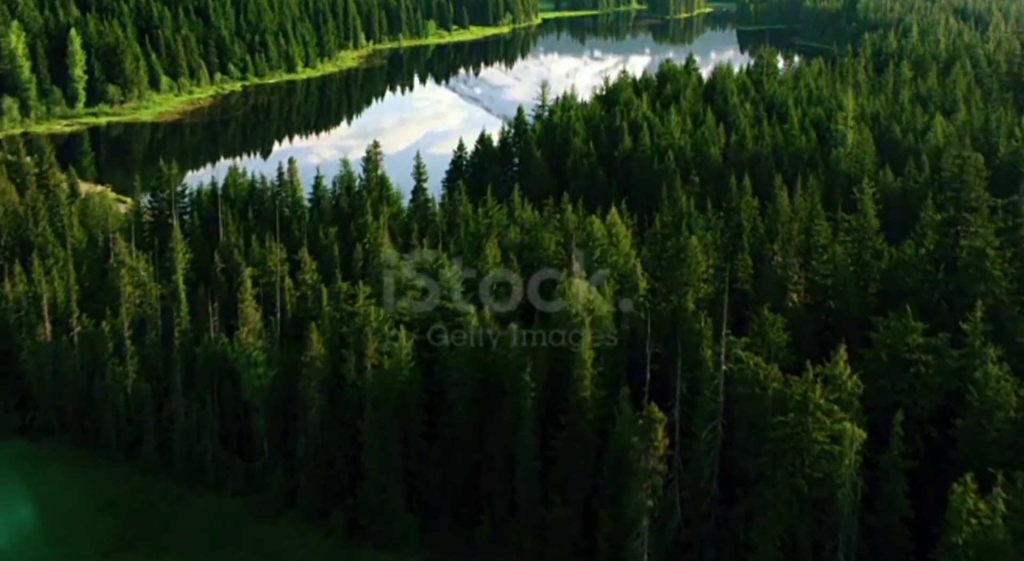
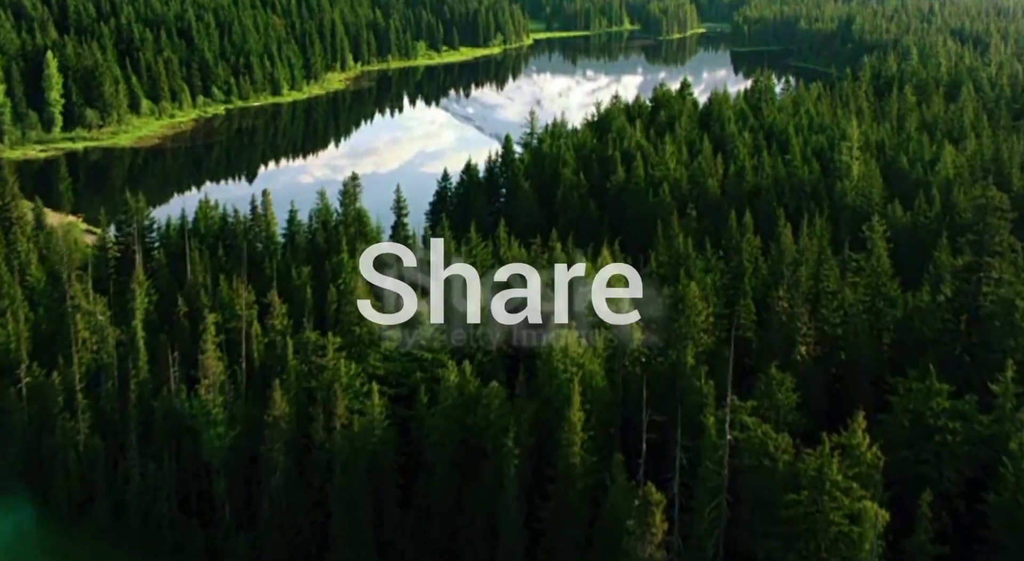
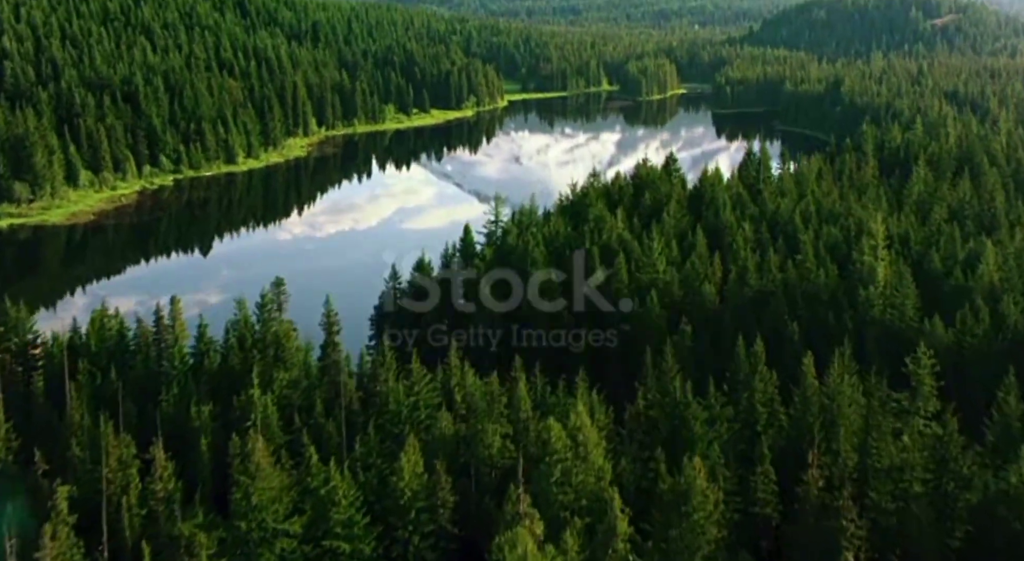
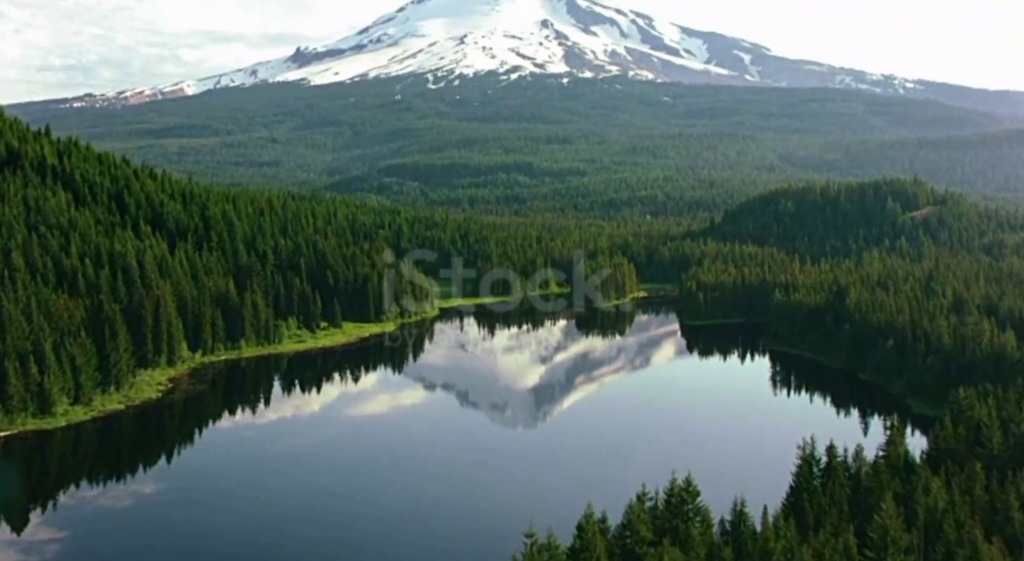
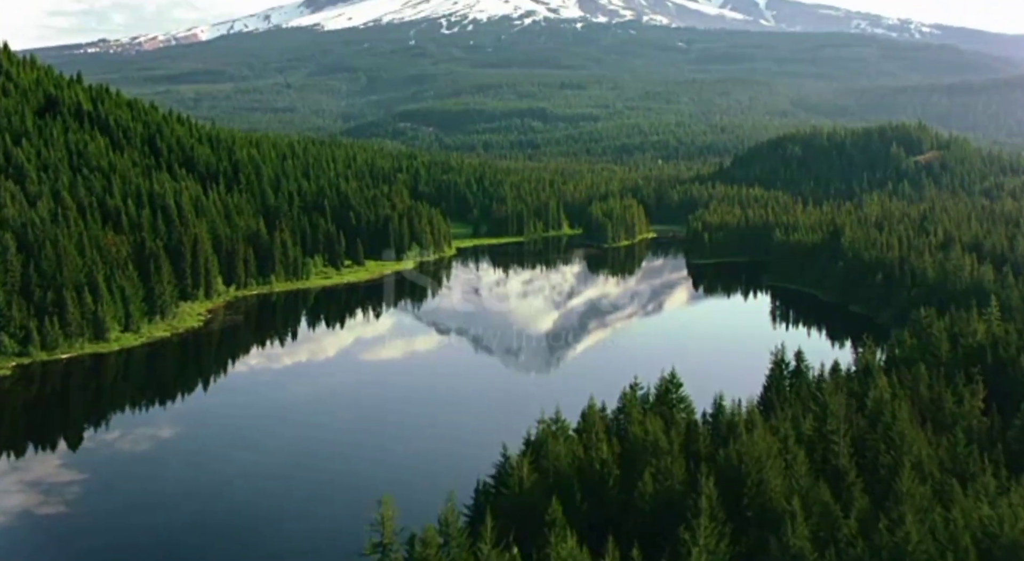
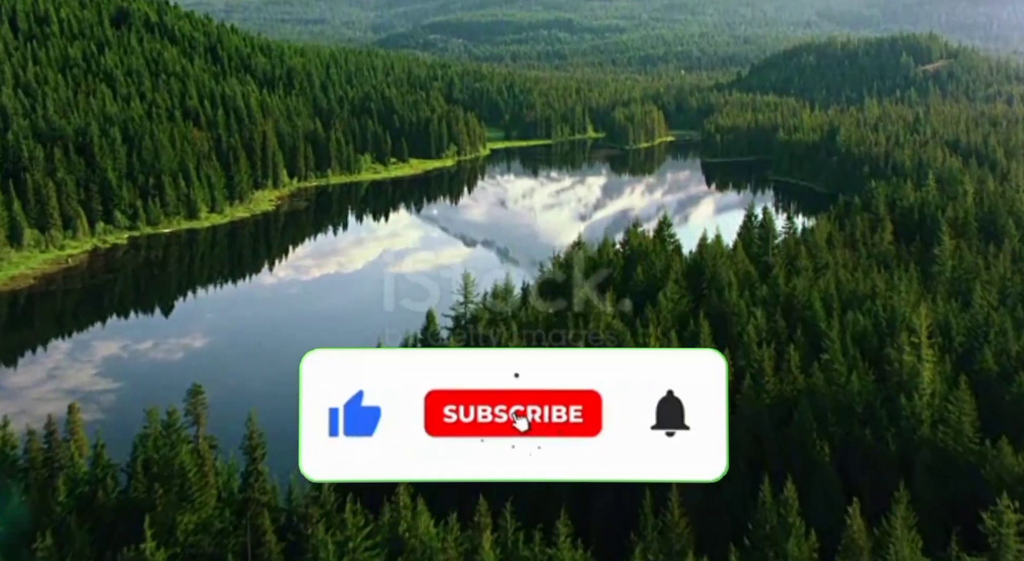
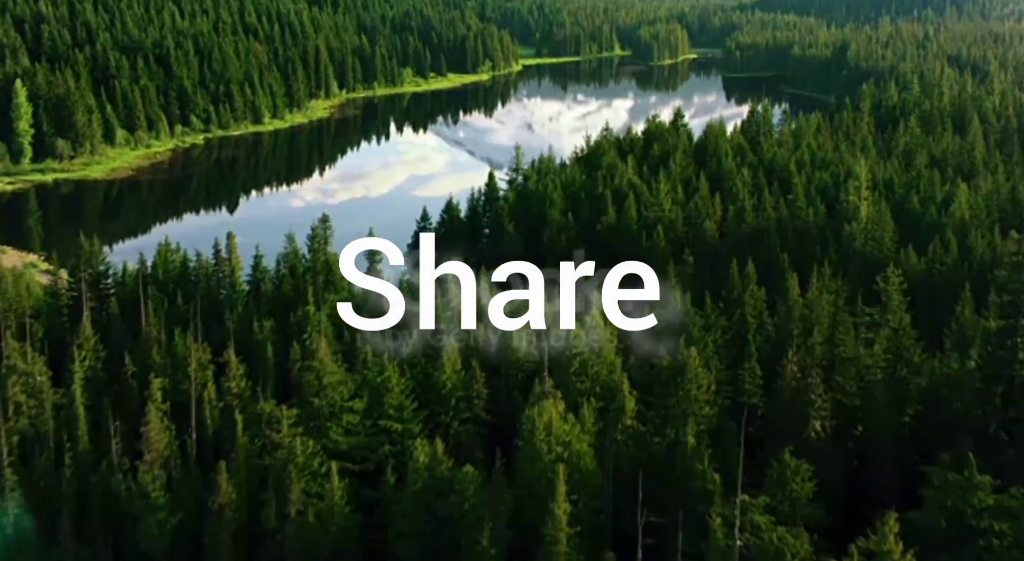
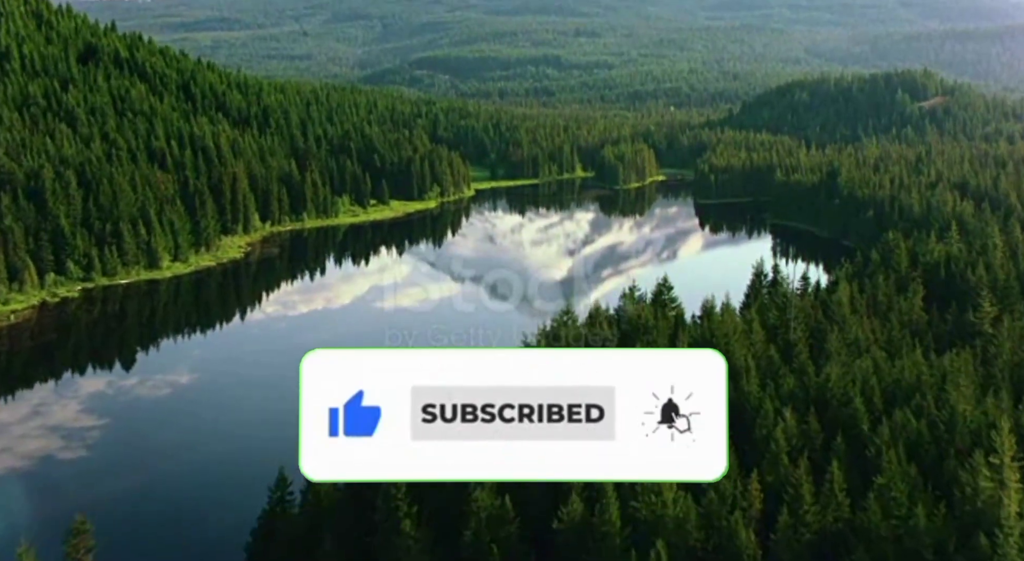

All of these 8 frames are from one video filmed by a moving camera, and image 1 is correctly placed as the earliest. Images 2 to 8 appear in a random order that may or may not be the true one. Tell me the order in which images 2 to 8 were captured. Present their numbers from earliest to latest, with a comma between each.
2, 7, 3, 6, 8, 5, 4
